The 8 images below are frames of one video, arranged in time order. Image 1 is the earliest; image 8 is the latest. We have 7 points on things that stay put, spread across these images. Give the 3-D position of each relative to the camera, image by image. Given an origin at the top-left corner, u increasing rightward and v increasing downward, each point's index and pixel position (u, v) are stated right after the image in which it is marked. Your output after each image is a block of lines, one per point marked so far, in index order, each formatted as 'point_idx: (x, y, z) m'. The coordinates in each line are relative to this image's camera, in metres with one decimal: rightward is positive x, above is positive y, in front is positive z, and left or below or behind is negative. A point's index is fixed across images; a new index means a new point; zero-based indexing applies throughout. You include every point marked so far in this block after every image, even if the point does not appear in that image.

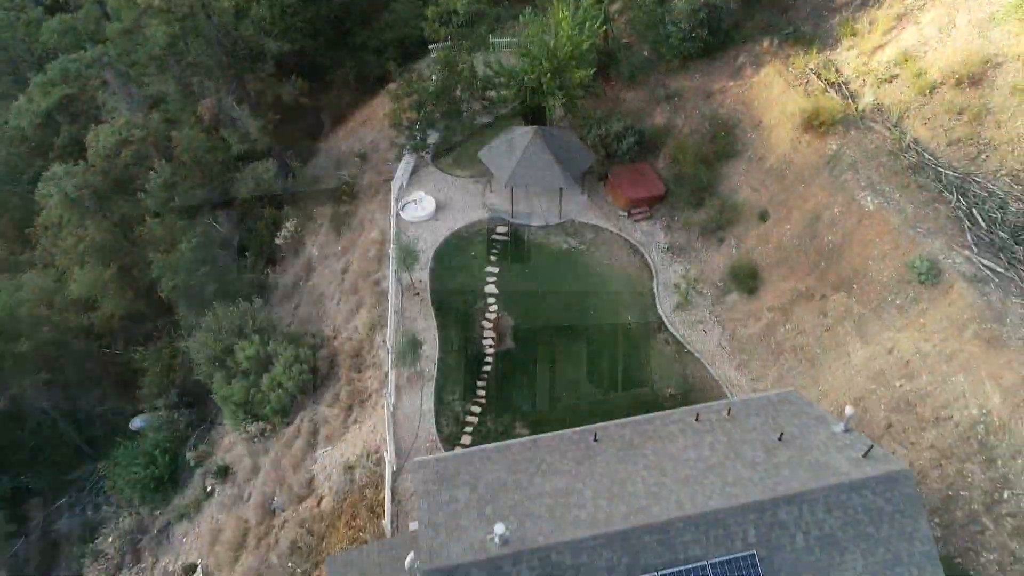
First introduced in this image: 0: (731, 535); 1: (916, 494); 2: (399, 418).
0: (+4.1, -4.5, +11.4) m
1: (+7.8, -4.0, +11.9) m
2: (-3.7, -4.2, +19.9) m
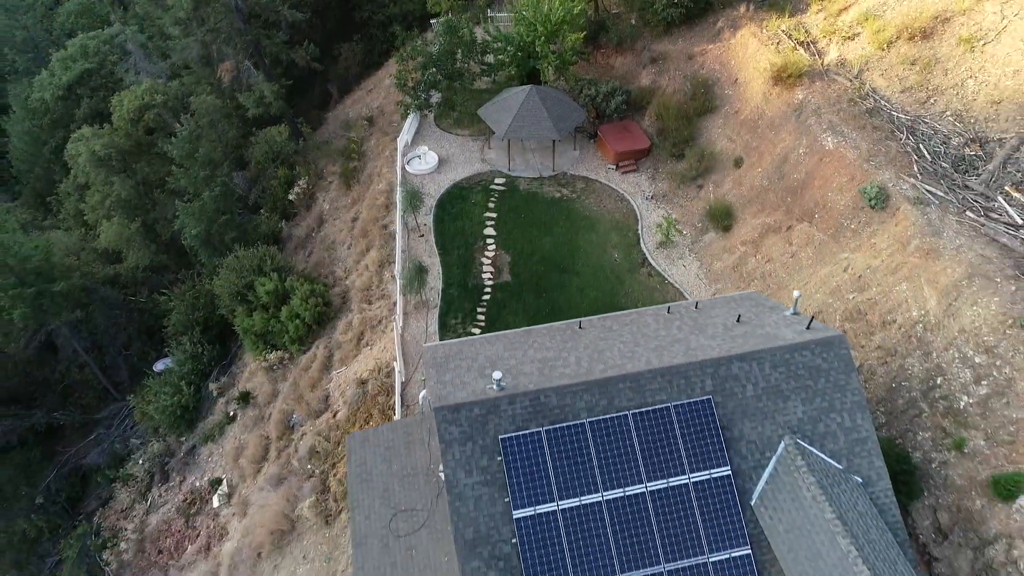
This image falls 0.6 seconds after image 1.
0: (+4.0, -2.1, +13.6) m
1: (+7.7, -1.5, +14.1) m
2: (-3.8, -1.8, +22.1) m
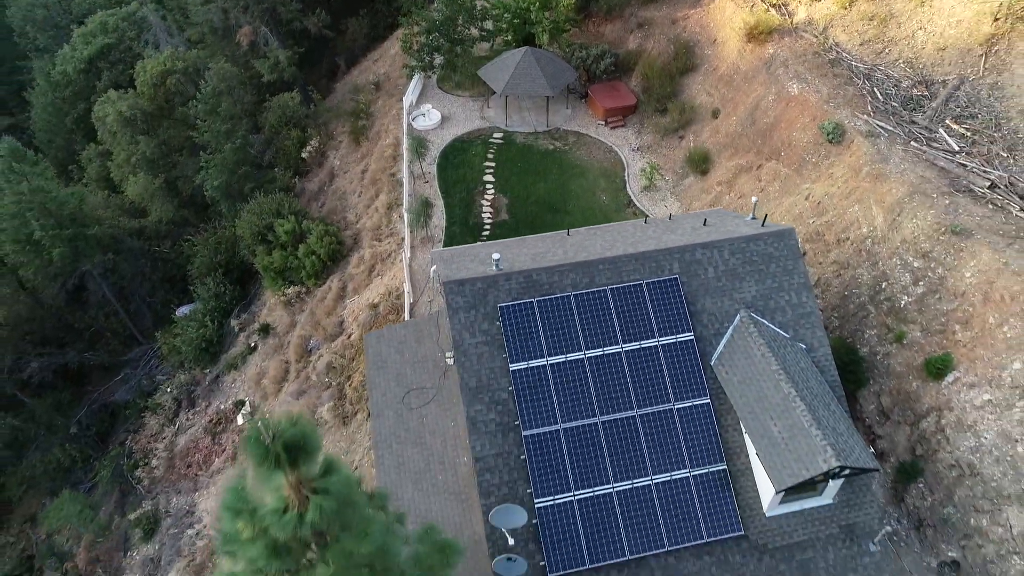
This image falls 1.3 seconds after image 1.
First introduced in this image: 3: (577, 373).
0: (+3.9, +0.6, +16.0) m
1: (+7.6, +1.2, +16.5) m
2: (-3.9, +0.9, +24.4) m
3: (+1.6, -2.1, +15.0) m
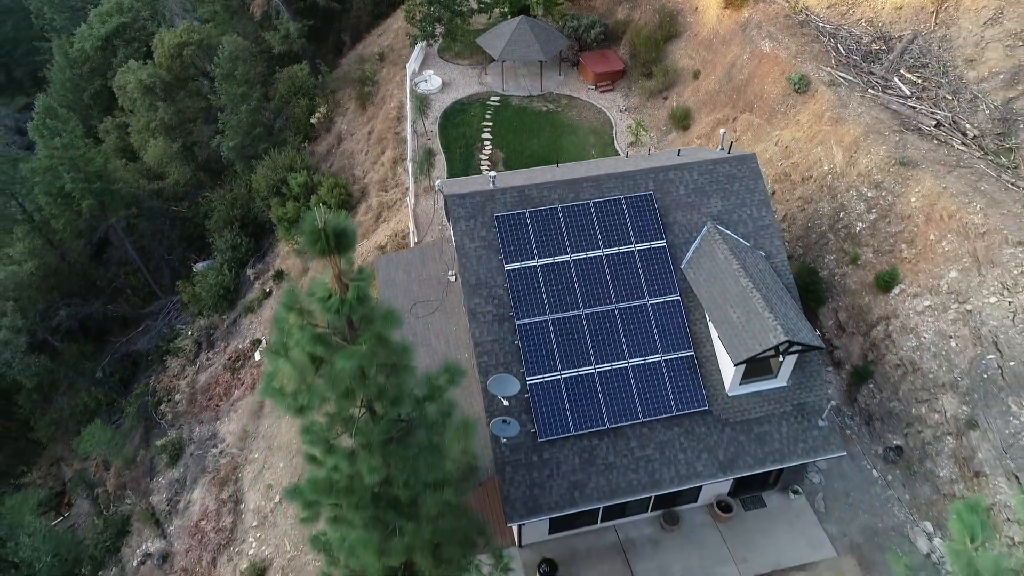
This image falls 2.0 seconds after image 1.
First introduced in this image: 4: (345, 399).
0: (+3.7, +3.1, +18.2) m
1: (+7.4, +3.7, +18.7) m
2: (-4.1, +3.3, +26.6) m
3: (+1.4, +0.4, +17.2) m
4: (-2.8, -1.8, +10.3) m
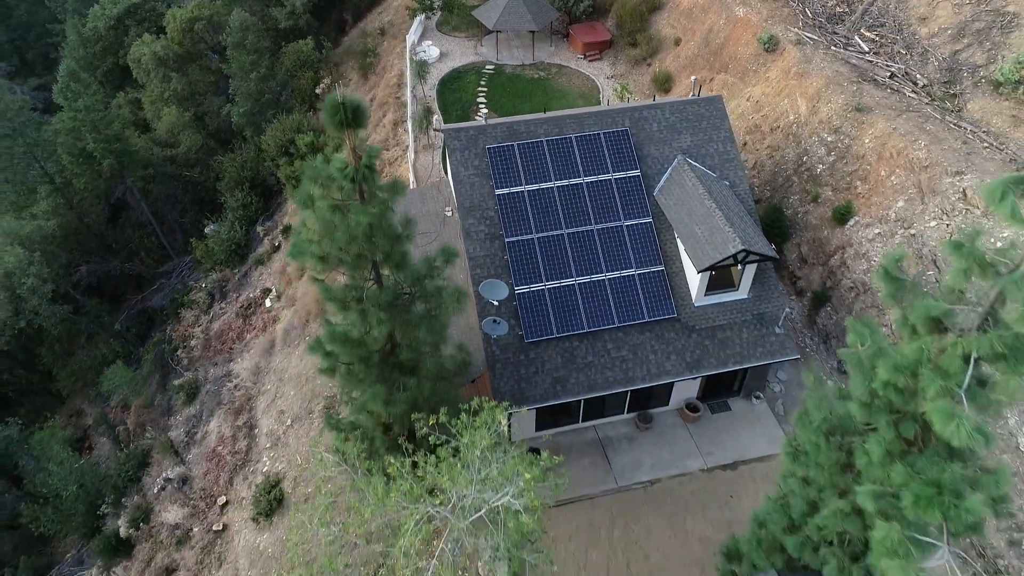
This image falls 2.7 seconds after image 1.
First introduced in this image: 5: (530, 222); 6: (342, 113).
0: (+3.4, +5.5, +20.2) m
1: (+7.1, +6.1, +20.7) m
2: (-4.4, +5.7, +28.6) m
3: (+1.1, +2.8, +19.3) m
4: (-3.1, +0.6, +12.3) m
5: (+0.6, +2.0, +18.9) m
6: (-3.1, +3.2, +11.2) m
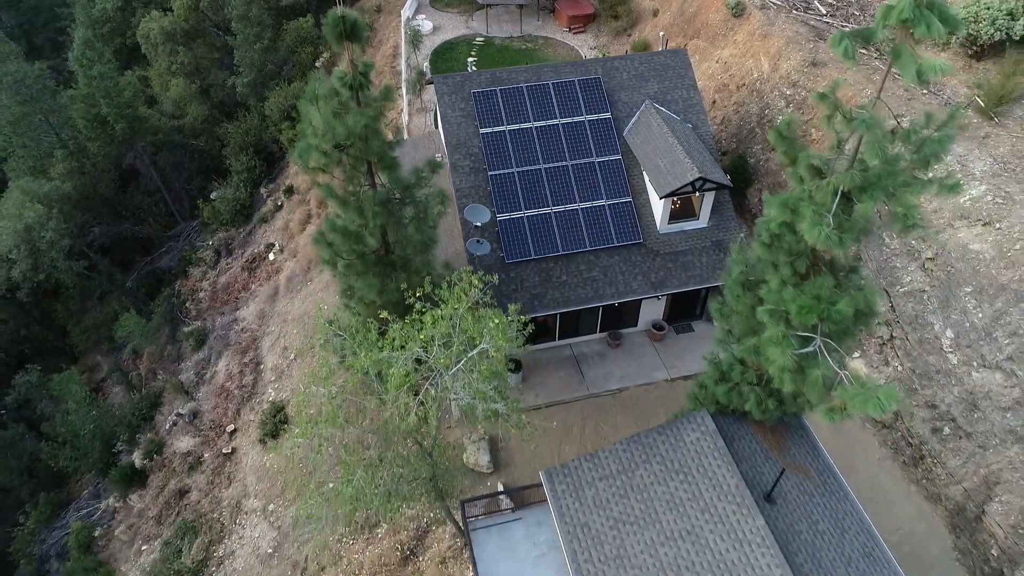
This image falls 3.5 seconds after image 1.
0: (+2.8, +7.9, +22.3) m
1: (+6.5, +8.5, +22.8) m
2: (-5.0, +8.1, +30.7) m
3: (+0.5, +5.3, +21.3) m
4: (-3.6, +3.0, +14.4) m
5: (0.0, +4.4, +21.0) m
6: (-3.7, +5.6, +13.3) m
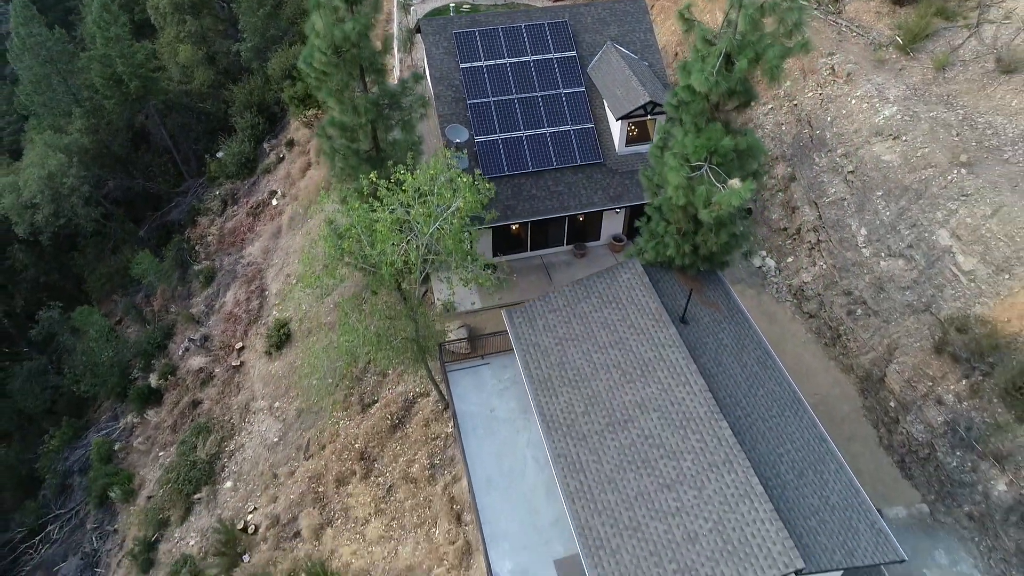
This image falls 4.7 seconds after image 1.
0: (+1.9, +11.2, +25.2) m
1: (+5.6, +11.8, +25.8) m
2: (-6.0, +11.4, +33.6) m
3: (-0.4, +8.6, +24.3) m
4: (-4.5, +6.3, +17.3) m
5: (-1.0, +7.7, +23.9) m
6: (-4.6, +8.9, +16.2) m
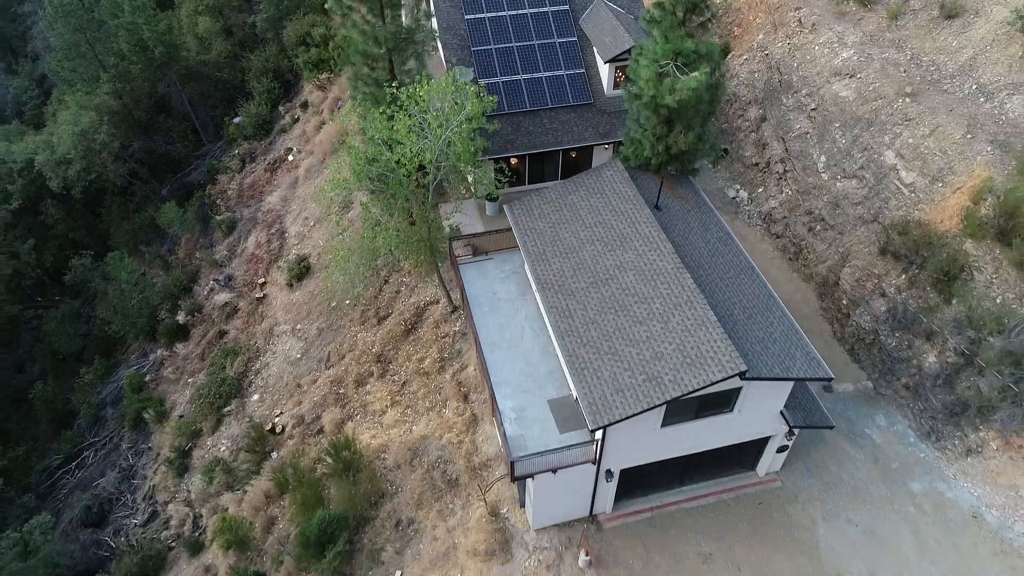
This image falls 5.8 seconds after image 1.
0: (+1.8, +14.3, +28.0) m
1: (+5.5, +14.9, +28.5) m
2: (-6.1, +14.5, +36.3) m
3: (-0.4, +11.7, +27.0) m
4: (-4.5, +9.4, +20.0) m
5: (-1.0, +10.8, +26.6) m
6: (-4.6, +12.0, +18.9) m
